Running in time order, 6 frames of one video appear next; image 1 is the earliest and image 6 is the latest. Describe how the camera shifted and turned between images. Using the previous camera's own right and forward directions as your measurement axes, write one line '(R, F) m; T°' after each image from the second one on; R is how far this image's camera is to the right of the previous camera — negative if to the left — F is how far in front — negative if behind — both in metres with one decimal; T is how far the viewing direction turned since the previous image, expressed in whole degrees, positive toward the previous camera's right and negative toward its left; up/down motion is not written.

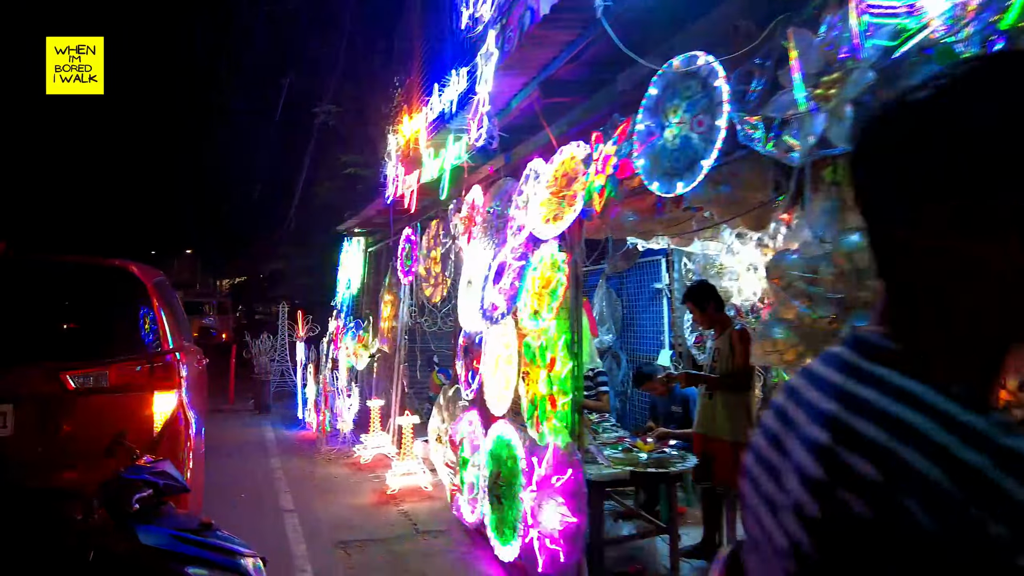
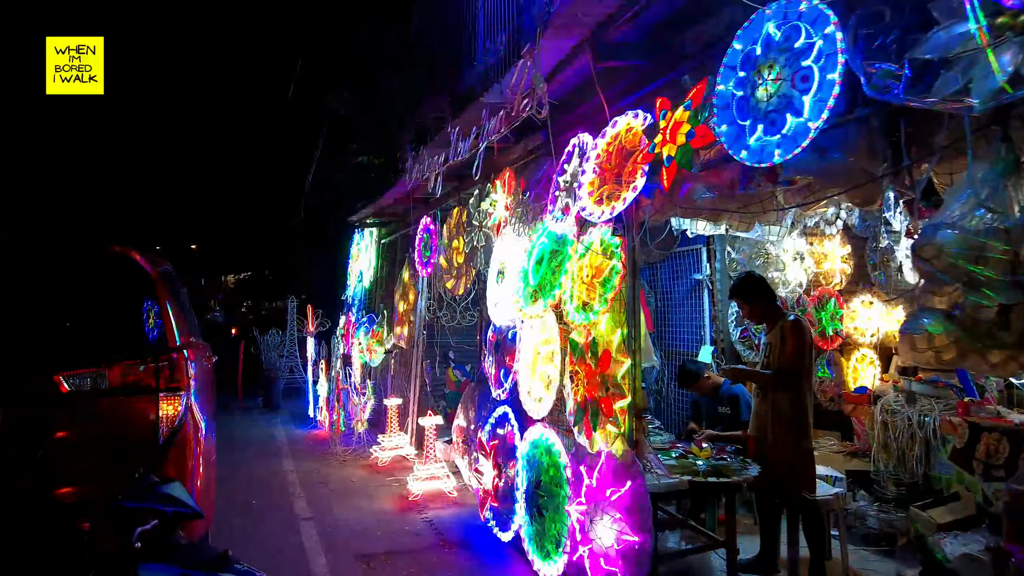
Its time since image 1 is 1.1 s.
(-0.2, +0.4) m; 0°
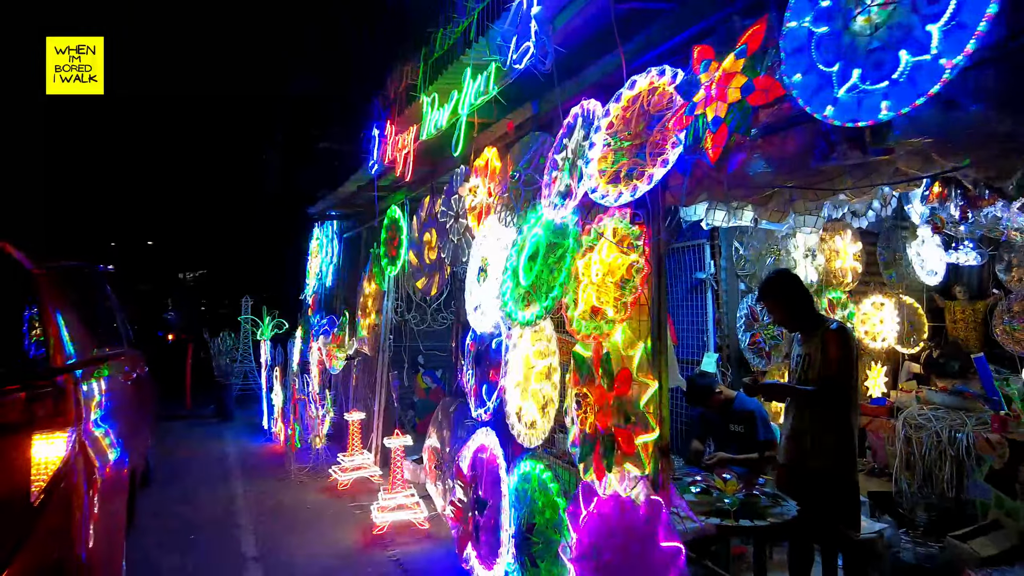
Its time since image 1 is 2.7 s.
(-0.1, +0.8) m; +3°
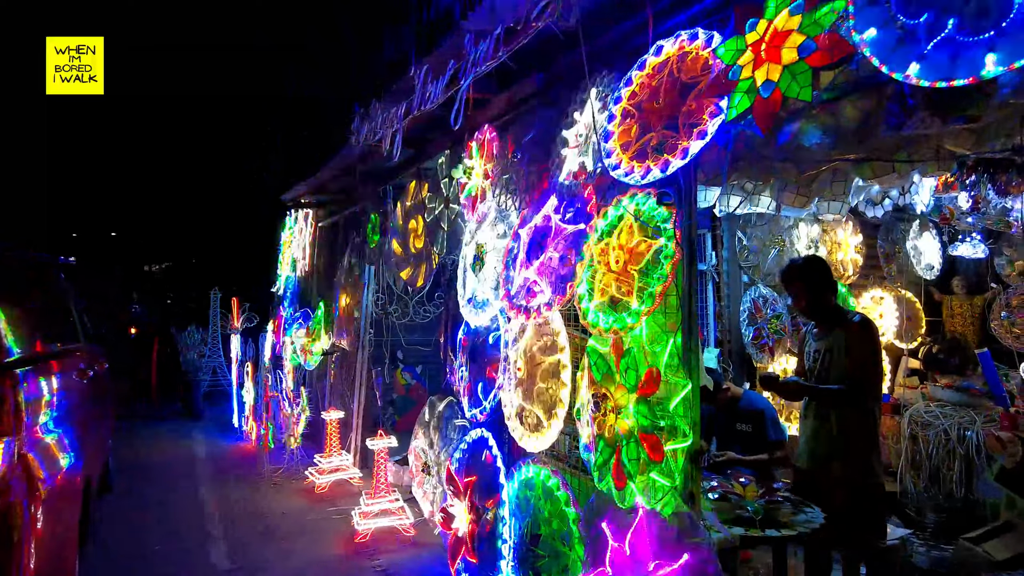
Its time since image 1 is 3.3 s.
(-0.2, +0.3) m; +2°
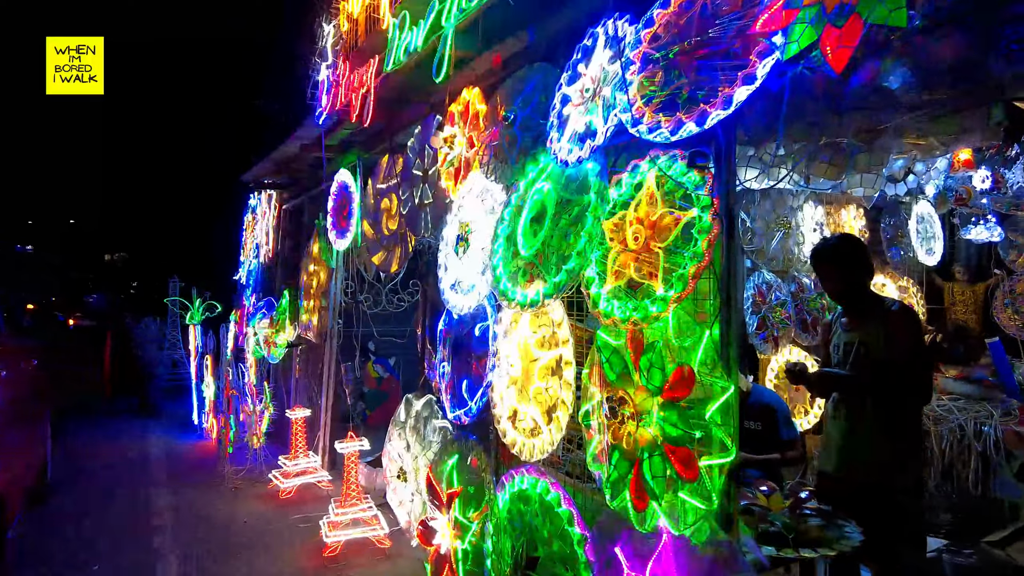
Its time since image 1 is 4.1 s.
(-0.1, +0.5) m; +2°
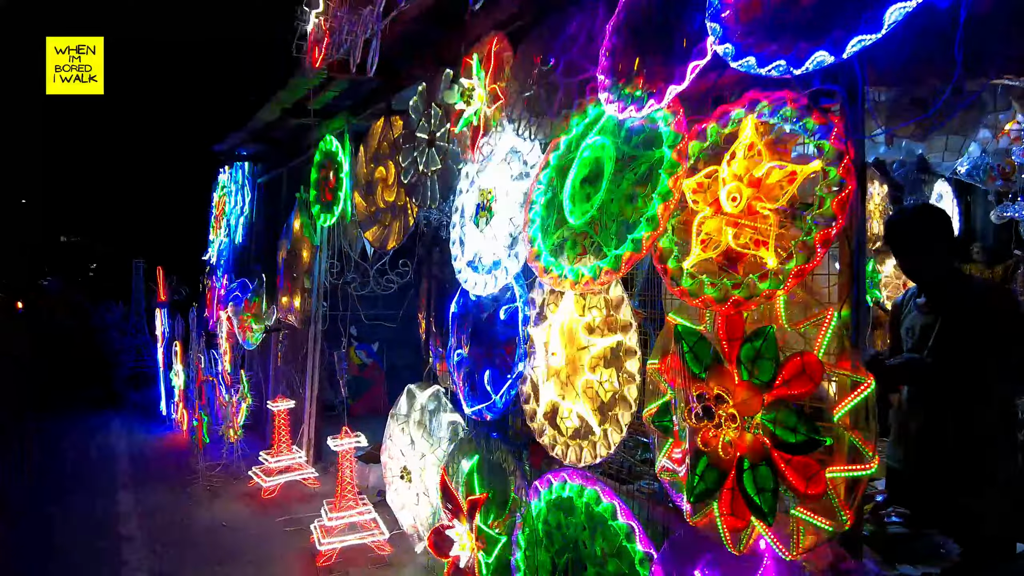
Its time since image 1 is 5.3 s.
(-0.3, +0.4) m; +3°
